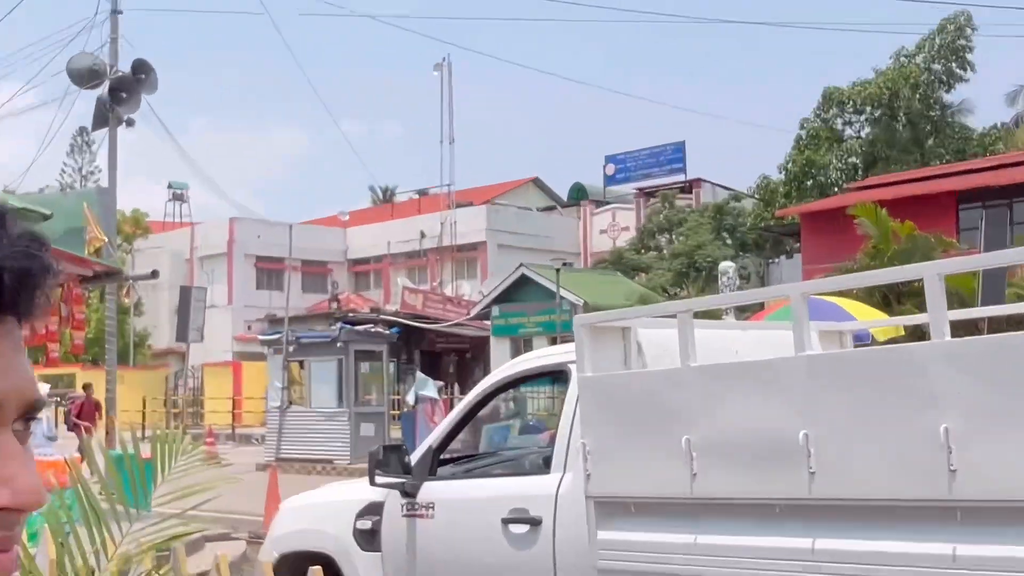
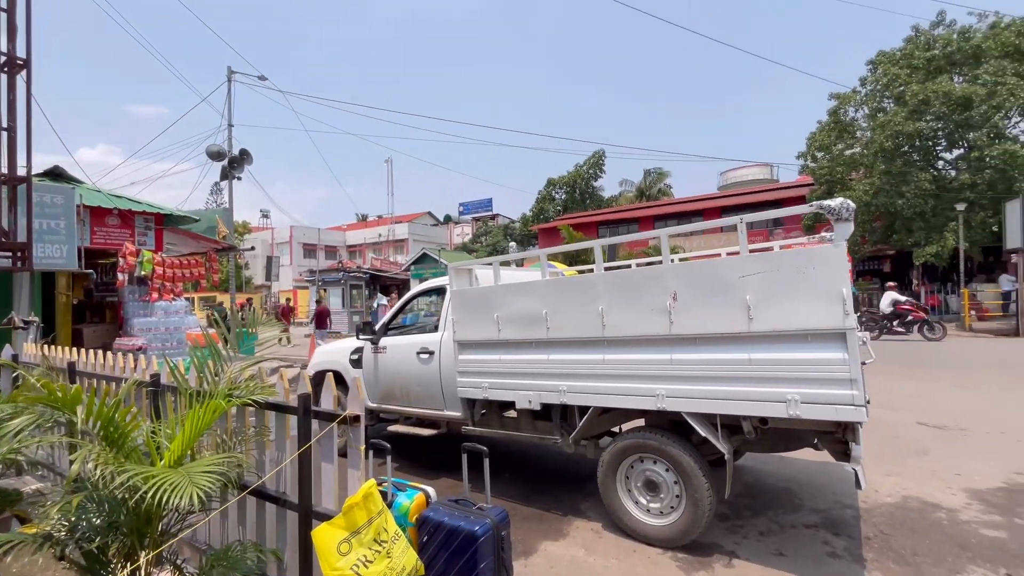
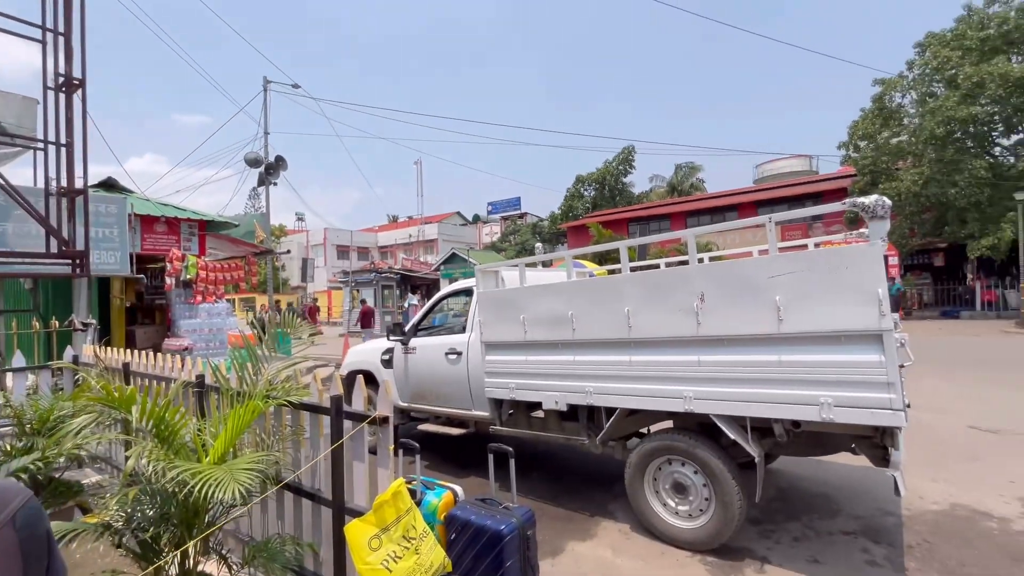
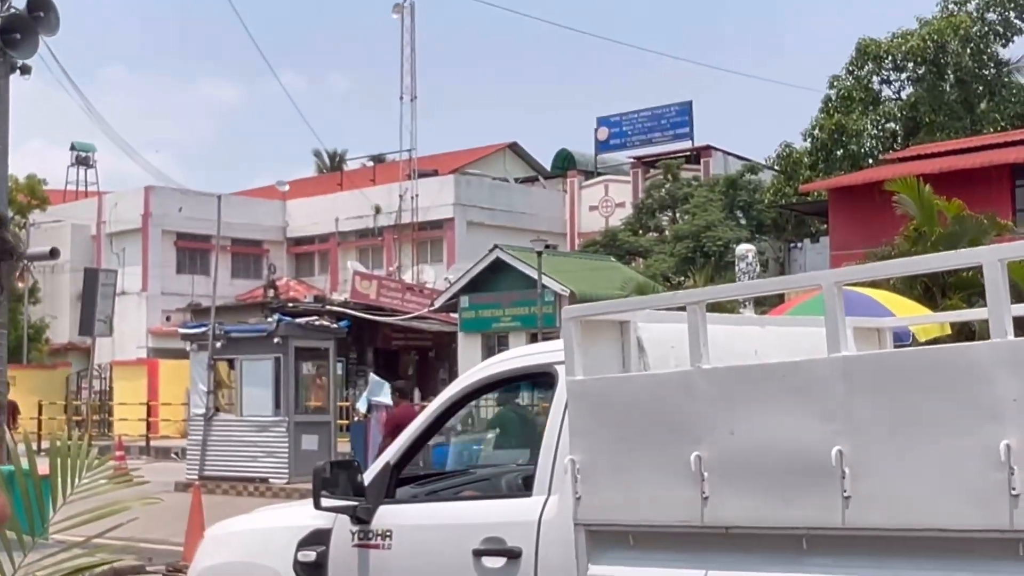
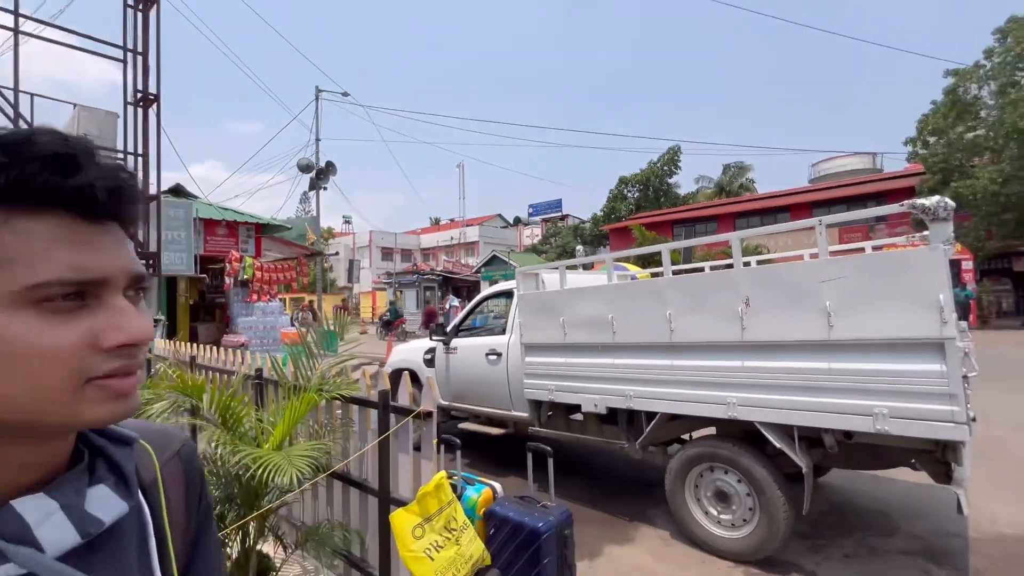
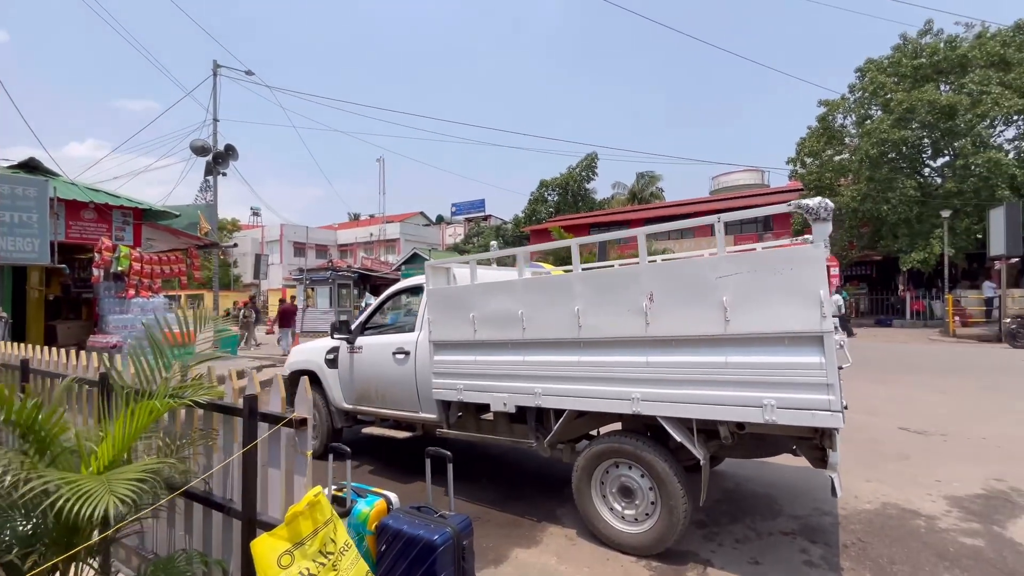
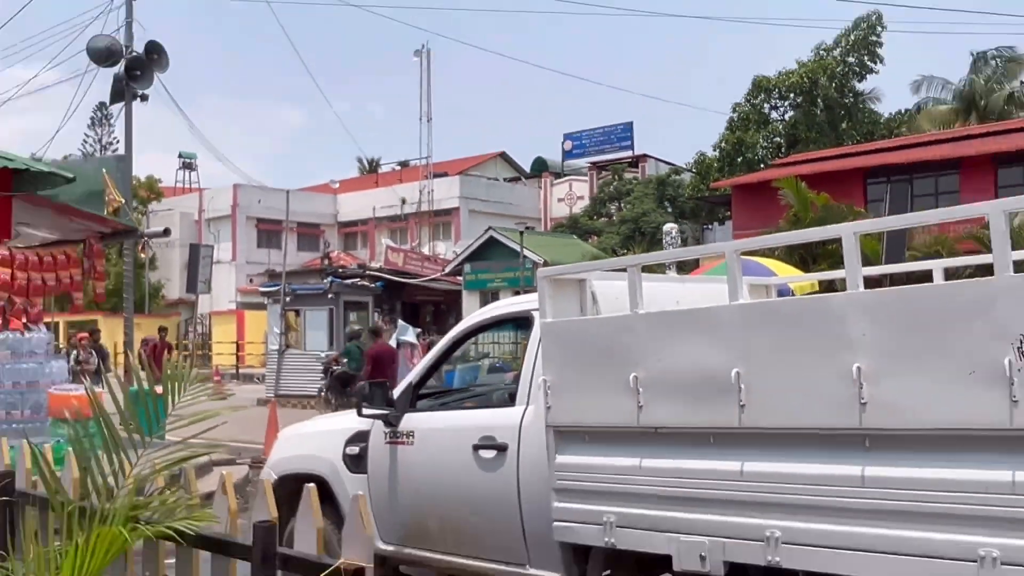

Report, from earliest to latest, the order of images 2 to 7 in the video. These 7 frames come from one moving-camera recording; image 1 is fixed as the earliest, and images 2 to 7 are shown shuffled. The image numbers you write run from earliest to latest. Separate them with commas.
4, 7, 5, 3, 2, 6
